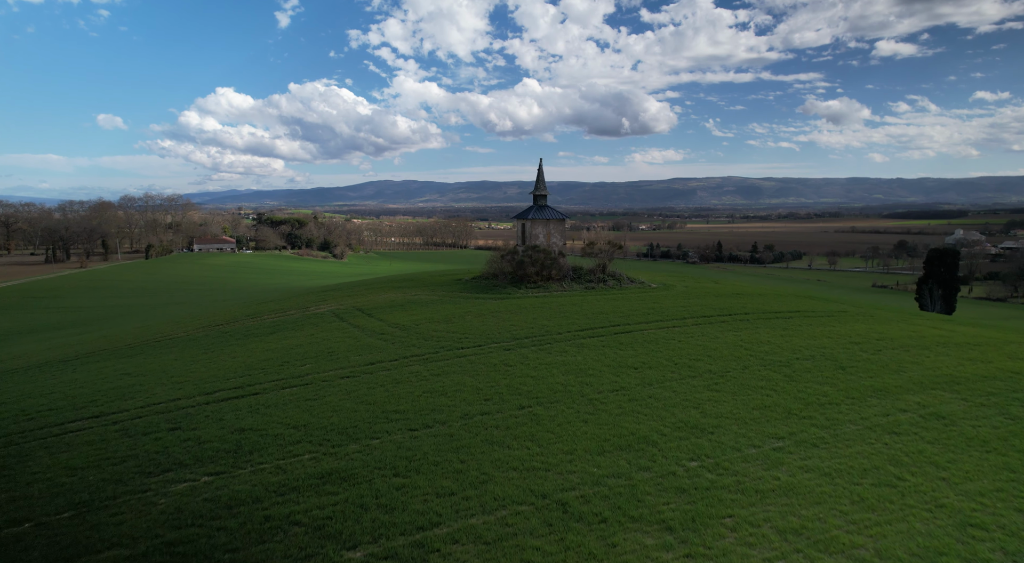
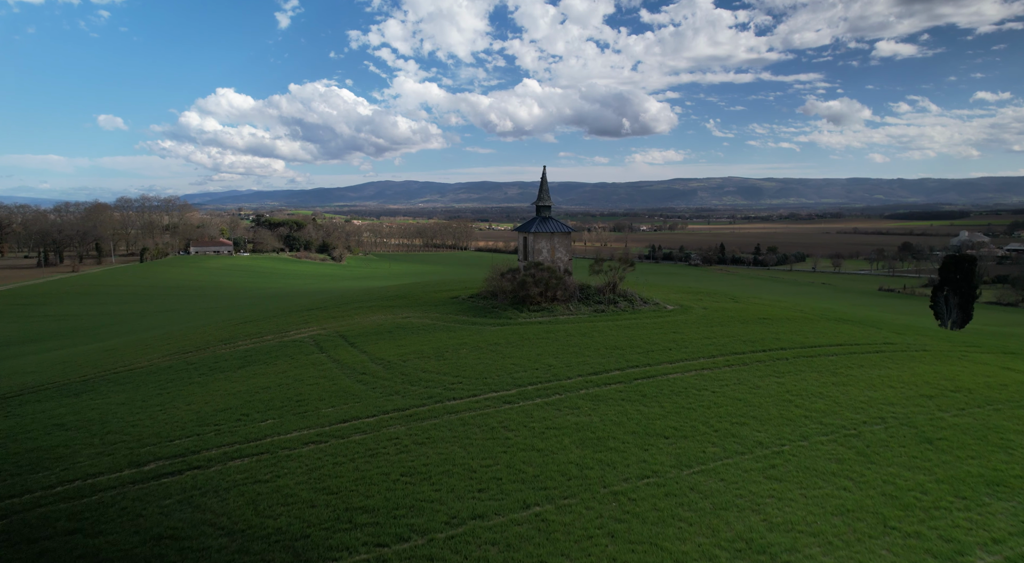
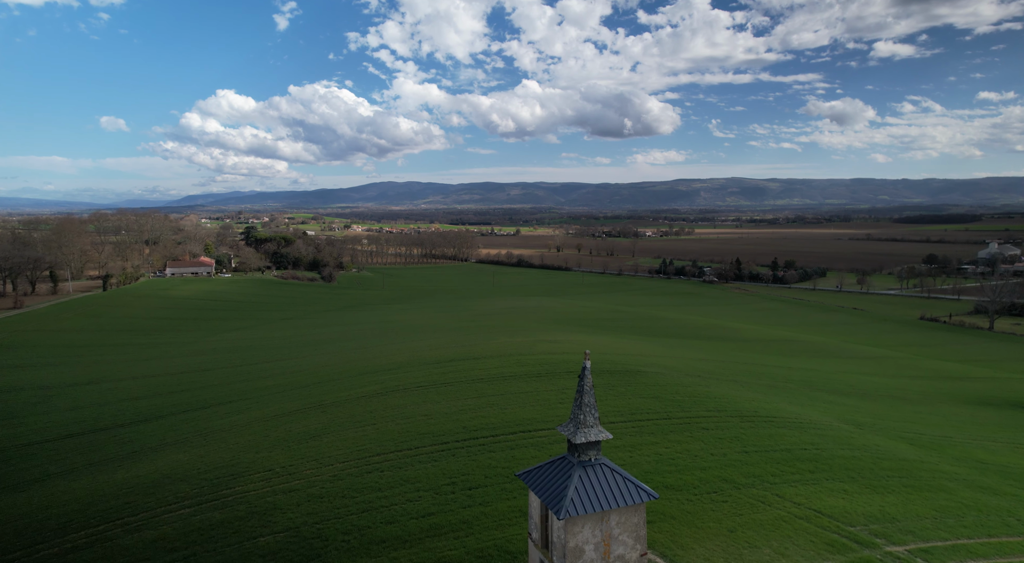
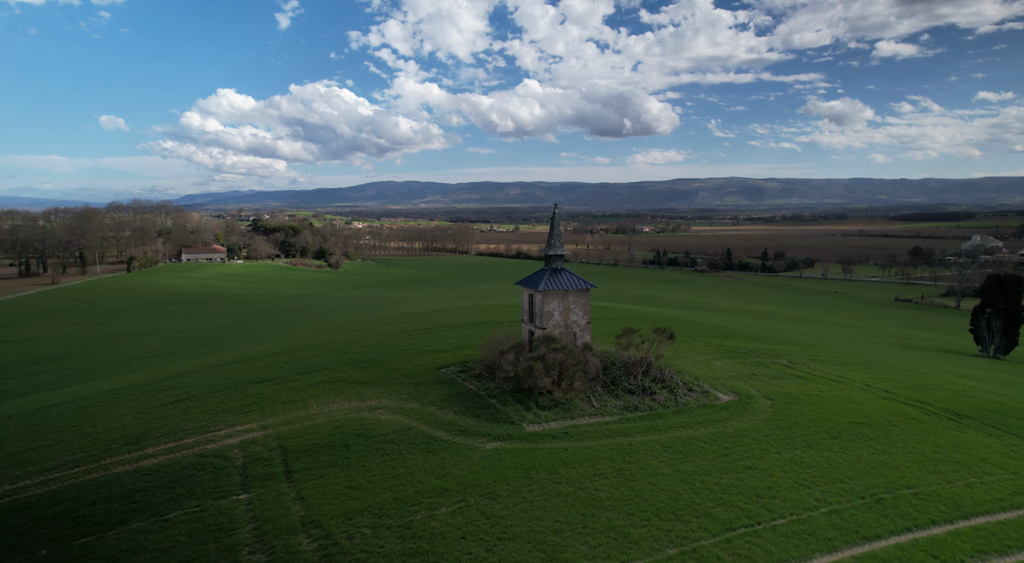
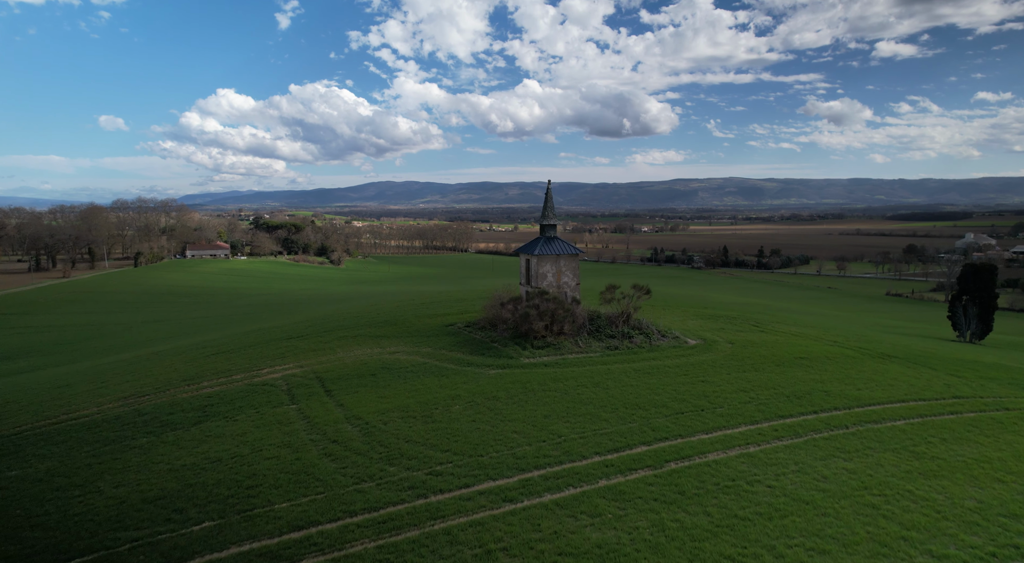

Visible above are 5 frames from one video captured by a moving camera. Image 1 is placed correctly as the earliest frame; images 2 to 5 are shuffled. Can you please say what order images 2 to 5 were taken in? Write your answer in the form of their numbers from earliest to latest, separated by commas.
2, 5, 4, 3
